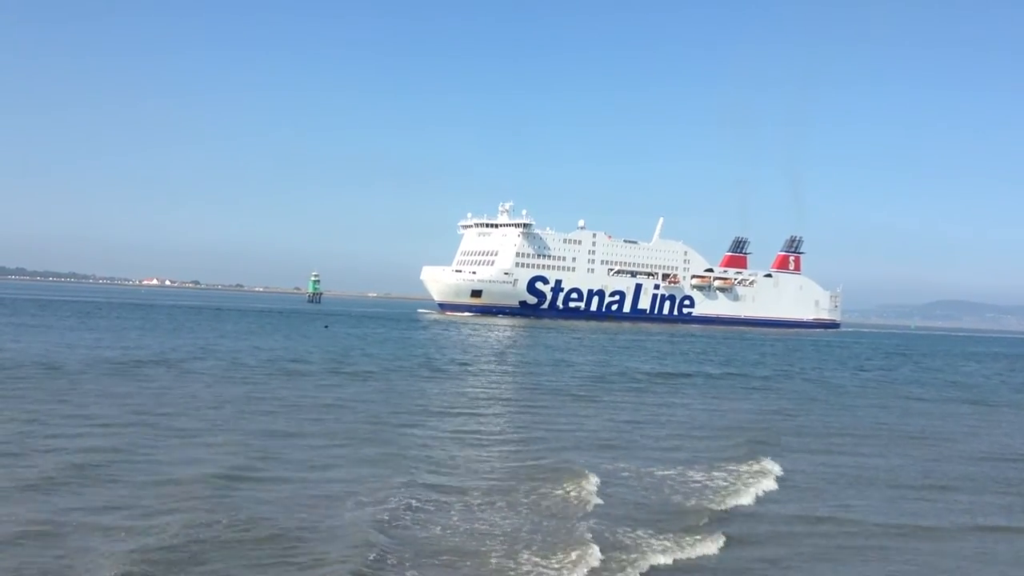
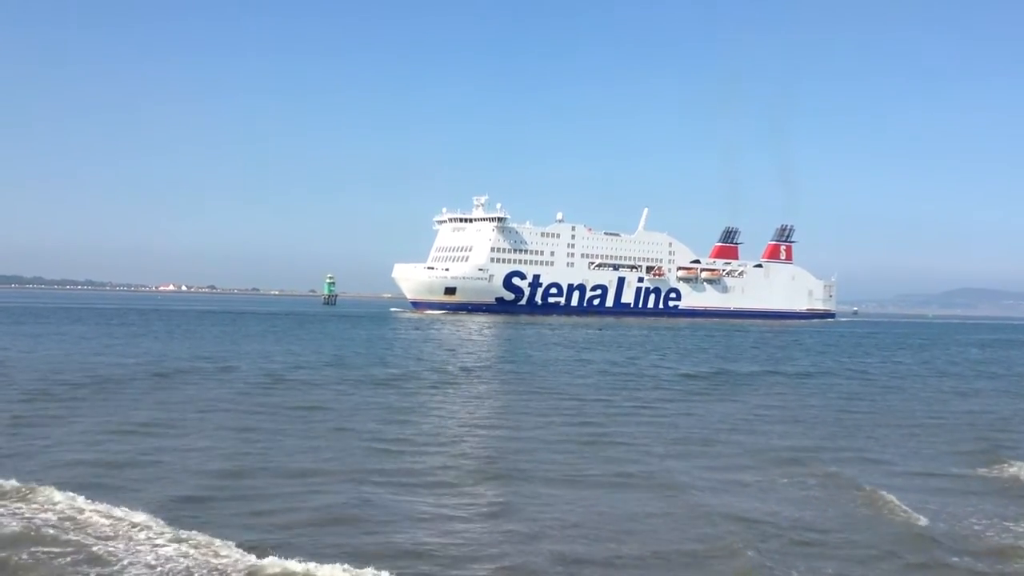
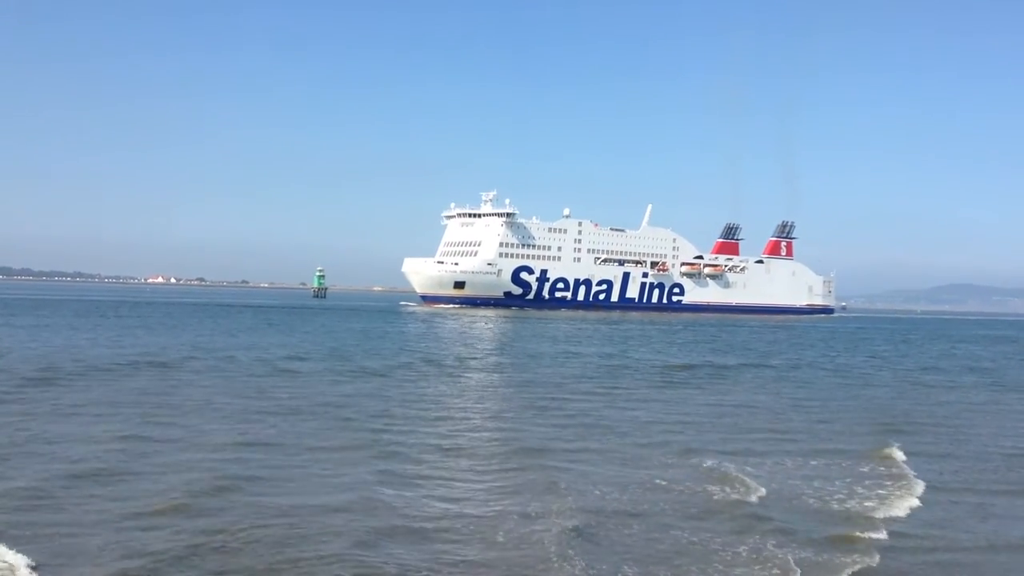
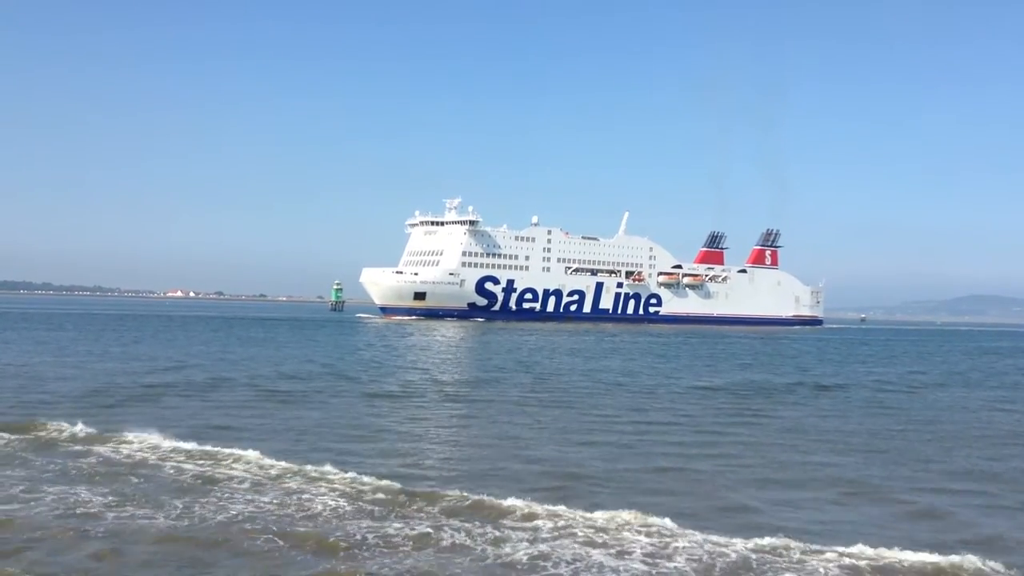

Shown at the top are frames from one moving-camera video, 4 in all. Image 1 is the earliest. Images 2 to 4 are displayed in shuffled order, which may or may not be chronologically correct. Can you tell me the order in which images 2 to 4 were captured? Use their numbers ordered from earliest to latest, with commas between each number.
3, 2, 4
